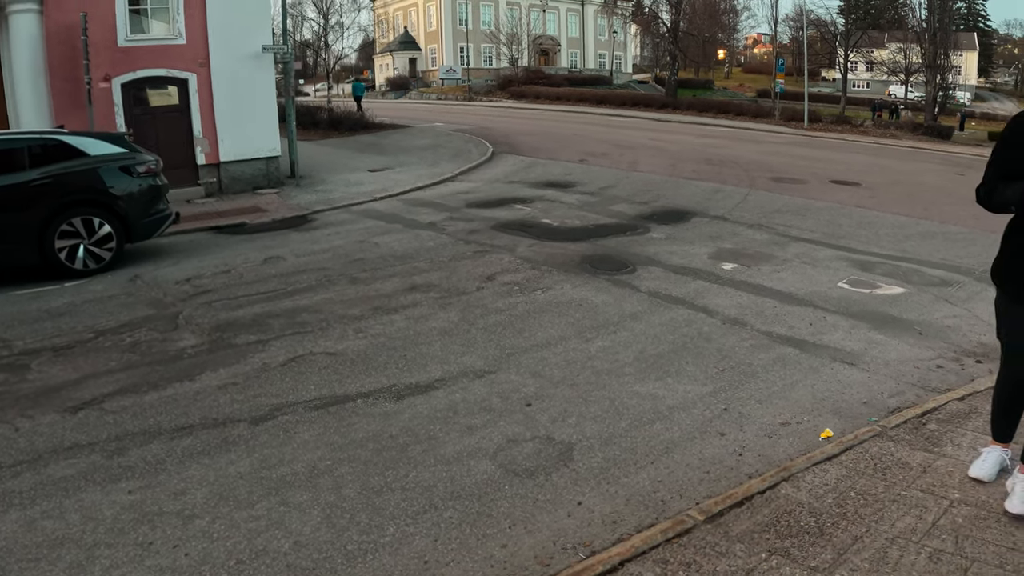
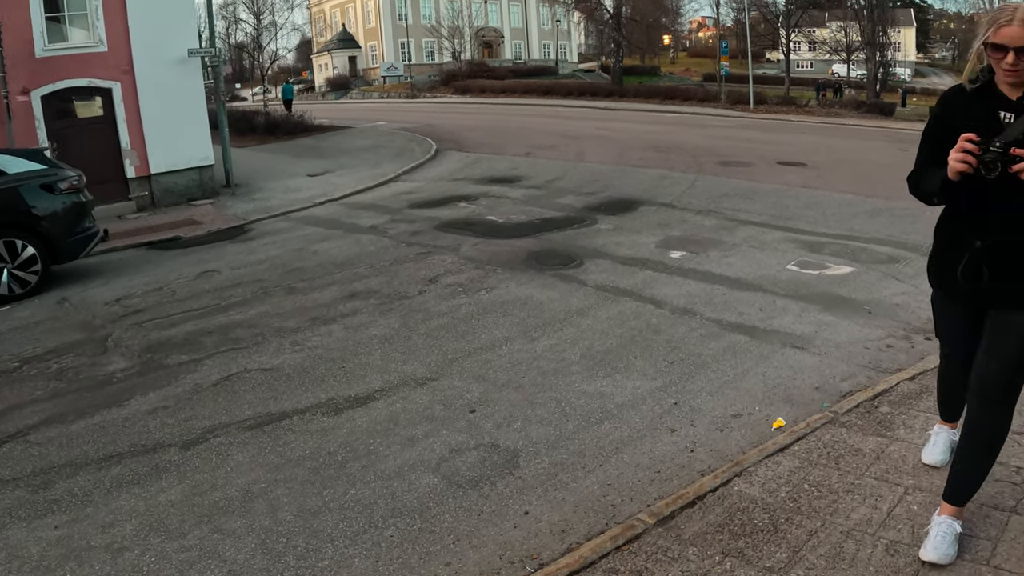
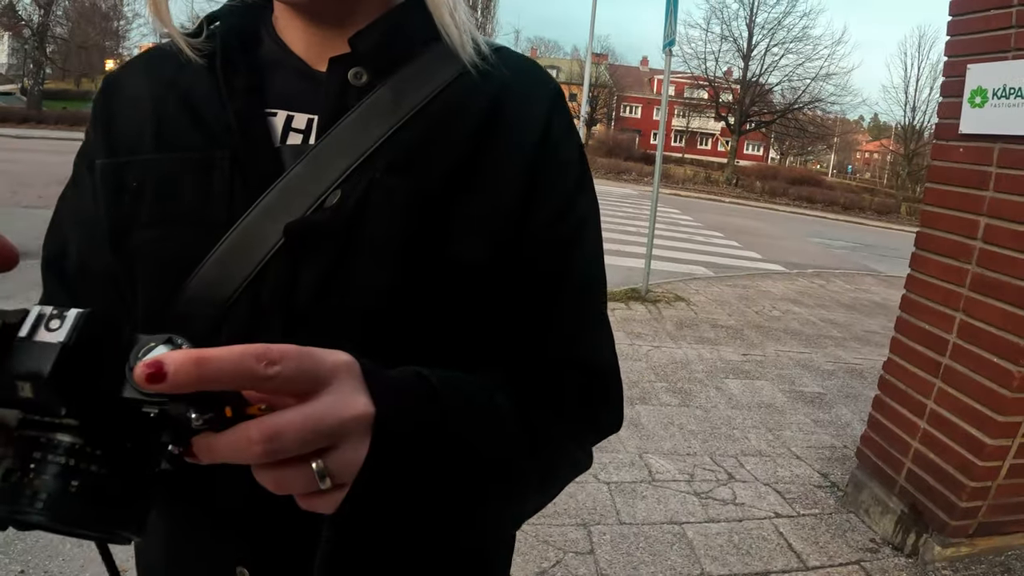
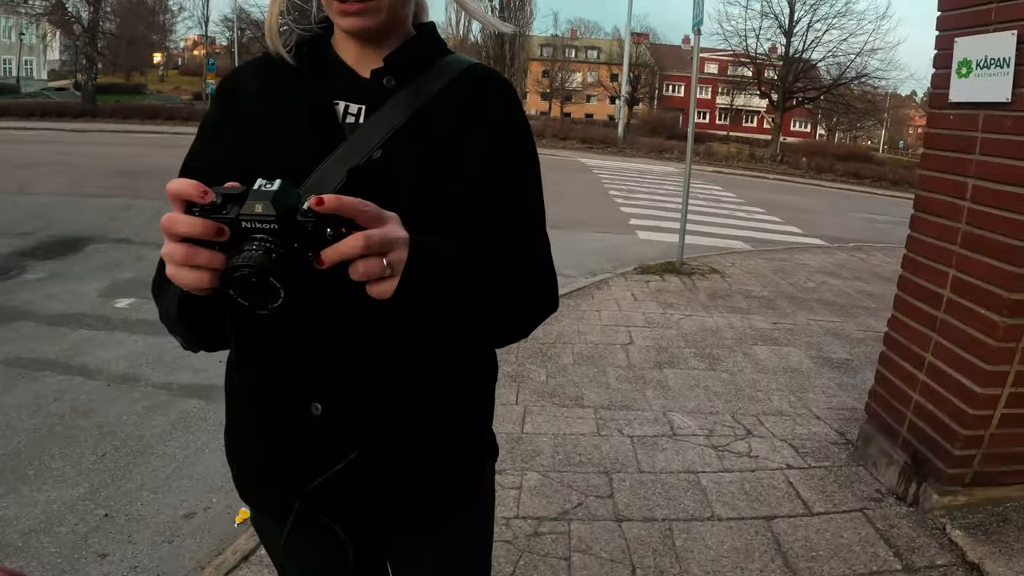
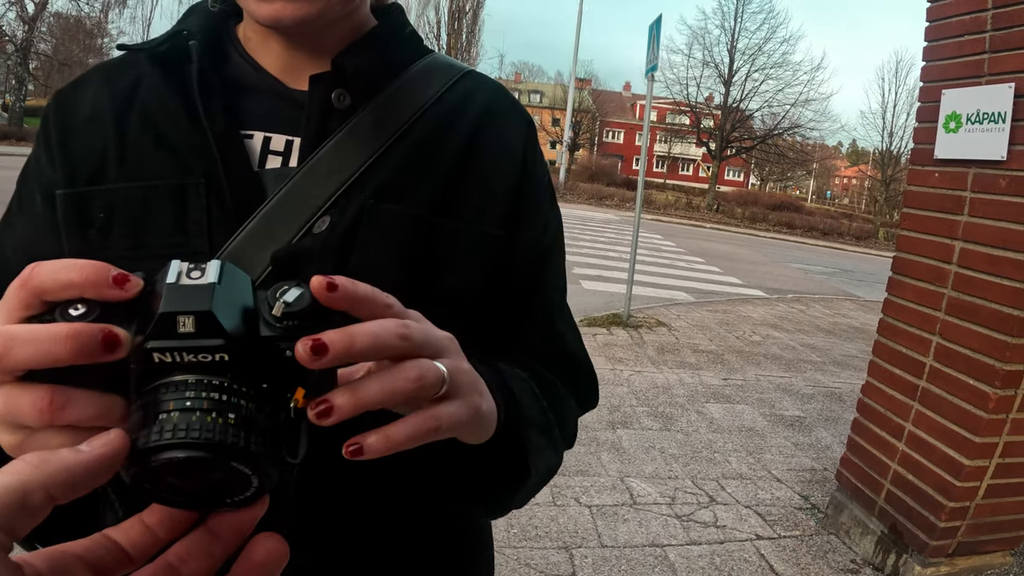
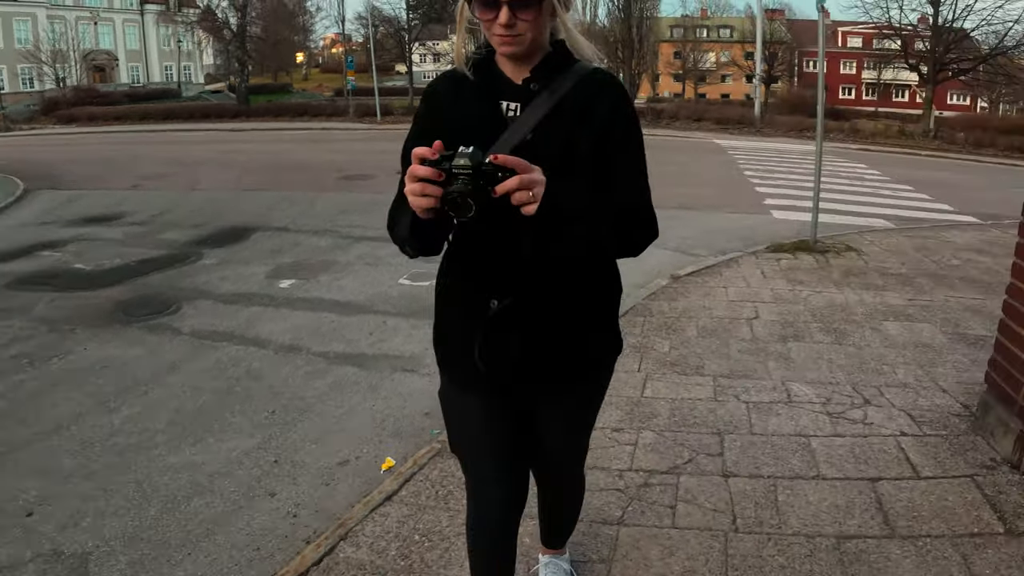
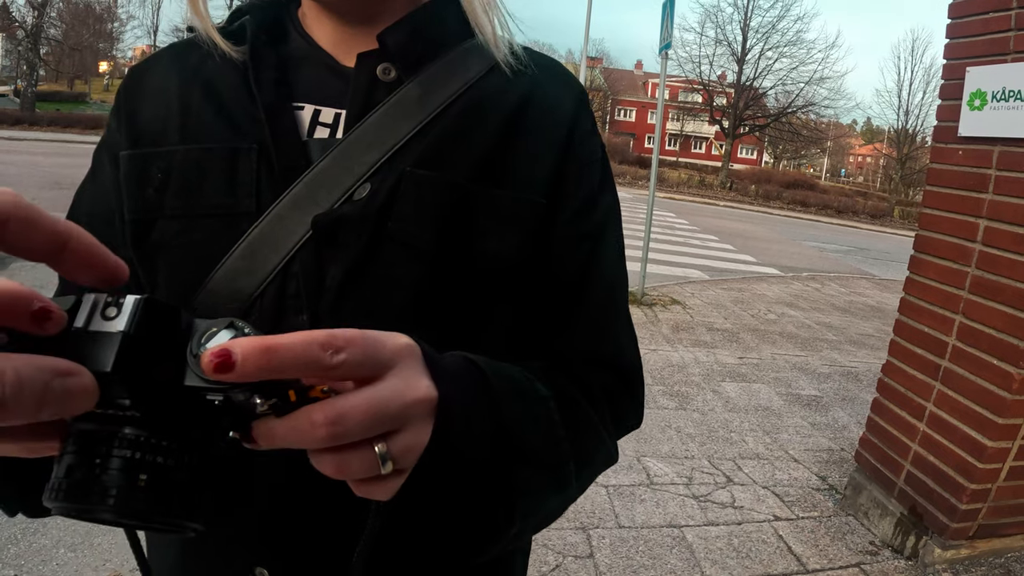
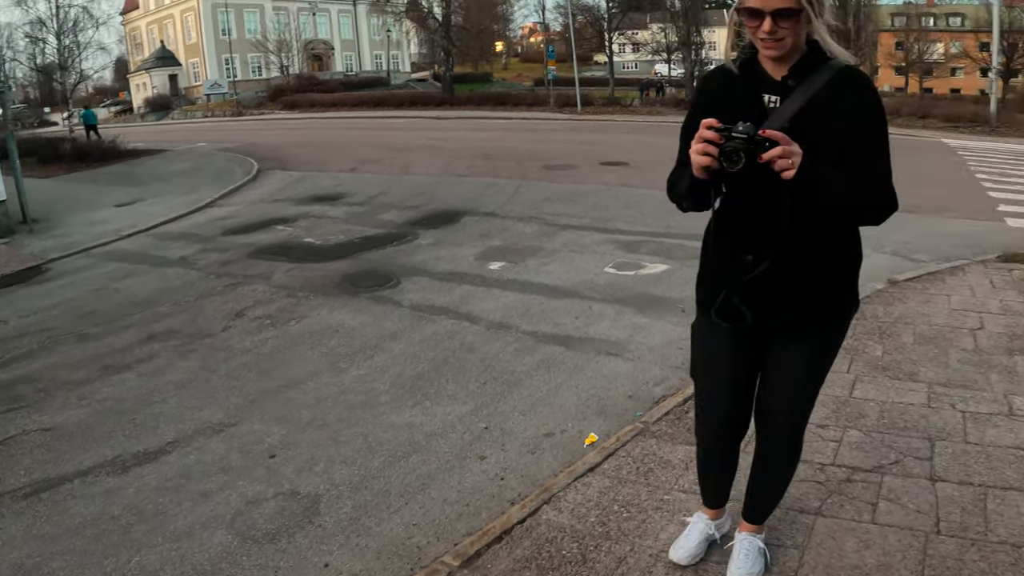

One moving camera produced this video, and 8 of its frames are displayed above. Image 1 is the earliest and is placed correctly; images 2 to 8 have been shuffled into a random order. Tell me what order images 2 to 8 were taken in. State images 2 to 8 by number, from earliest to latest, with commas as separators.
2, 8, 6, 4, 3, 7, 5
